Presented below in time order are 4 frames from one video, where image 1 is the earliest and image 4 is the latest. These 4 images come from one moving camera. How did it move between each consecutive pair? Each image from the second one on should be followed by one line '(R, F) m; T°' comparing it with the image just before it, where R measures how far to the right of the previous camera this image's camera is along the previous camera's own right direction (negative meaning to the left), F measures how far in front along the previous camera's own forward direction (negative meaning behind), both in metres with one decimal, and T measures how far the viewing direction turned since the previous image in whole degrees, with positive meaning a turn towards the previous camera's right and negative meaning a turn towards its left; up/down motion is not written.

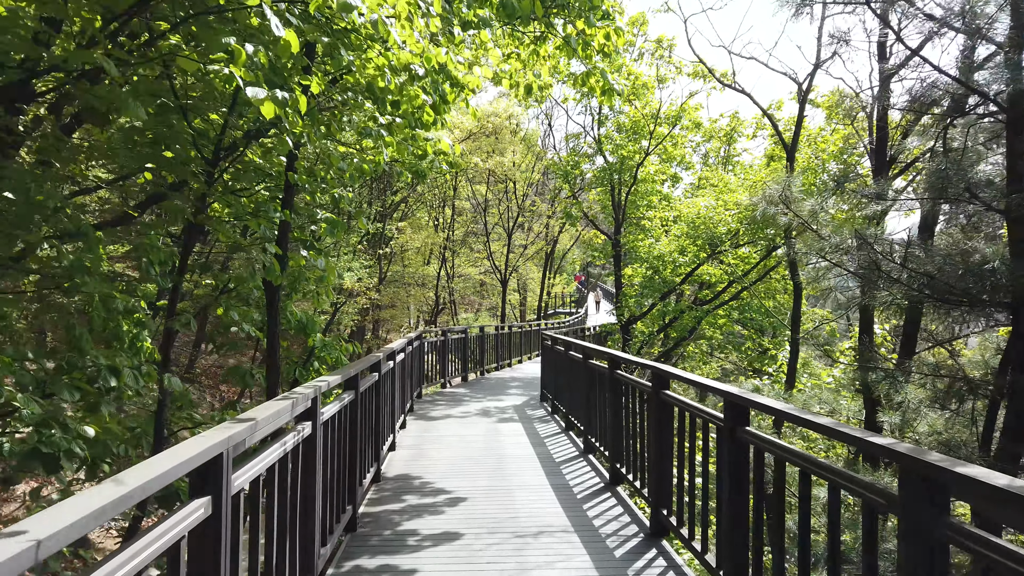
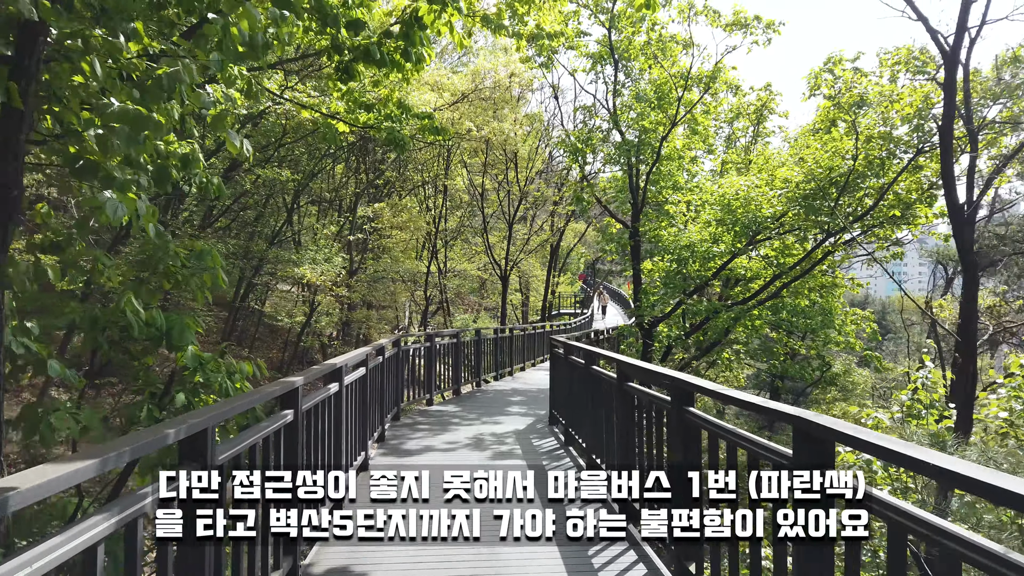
(0.0, +1.9) m; 0°
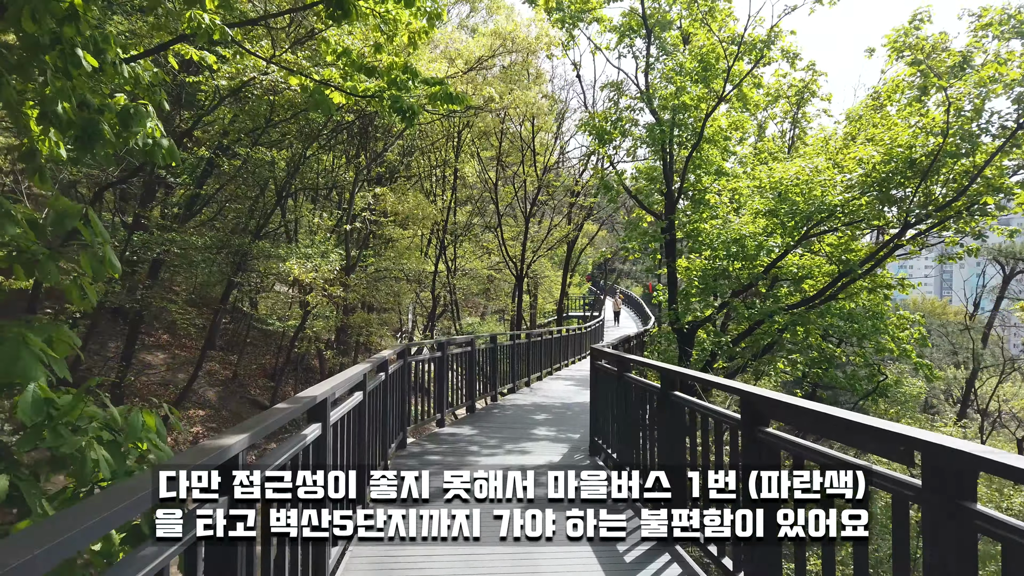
(-0.3, +1.4) m; 0°
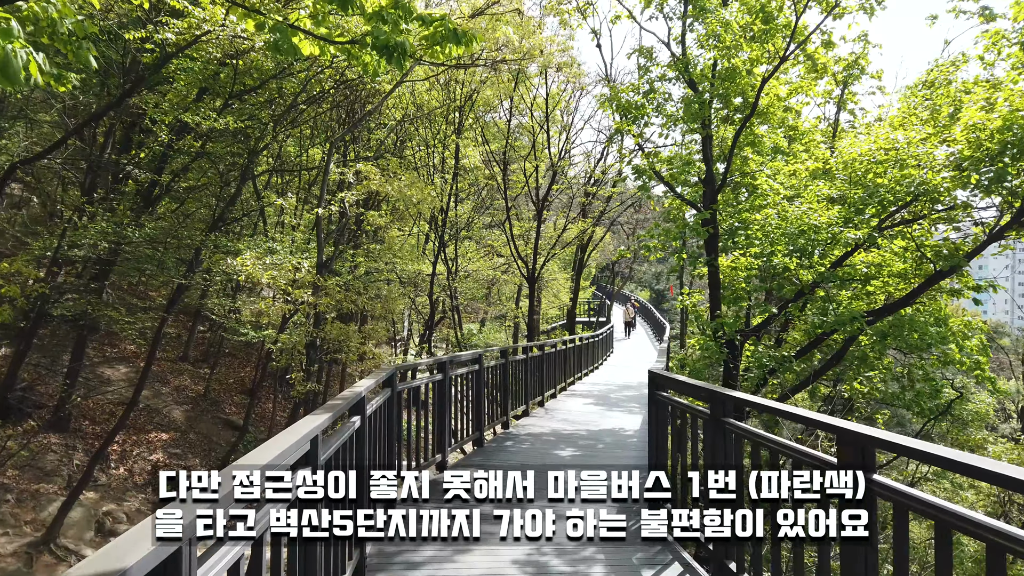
(-0.2, +1.6) m; 0°
